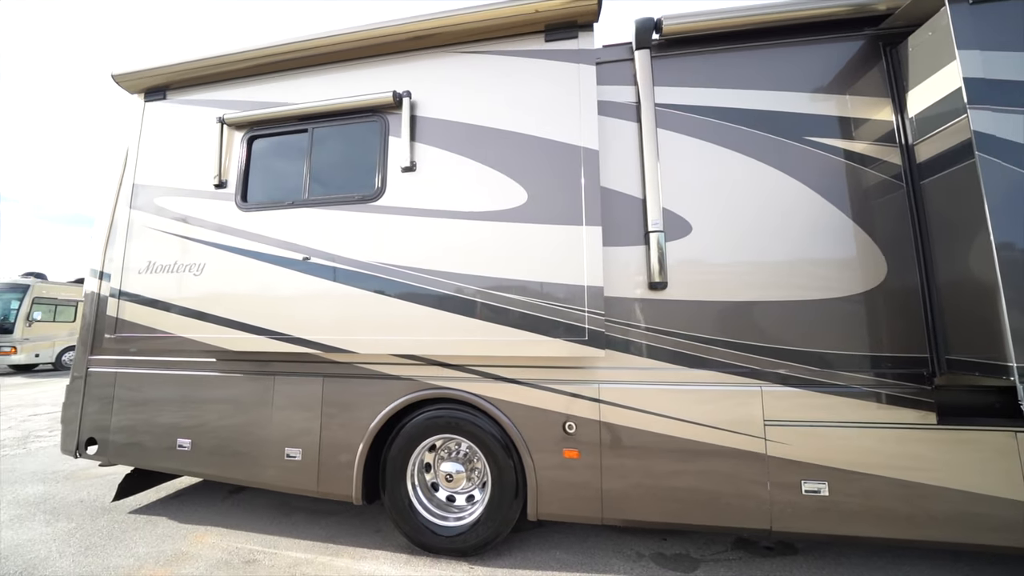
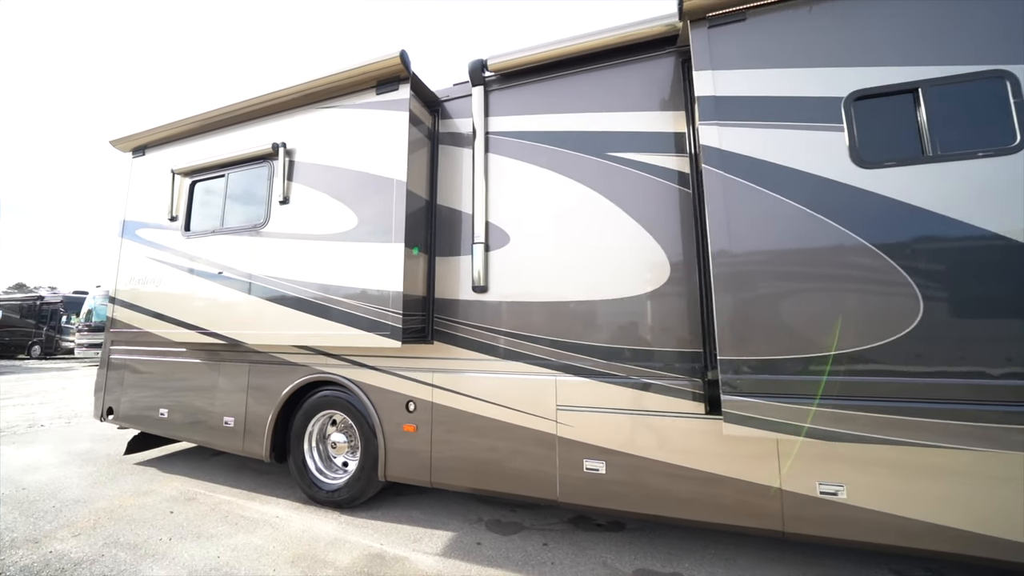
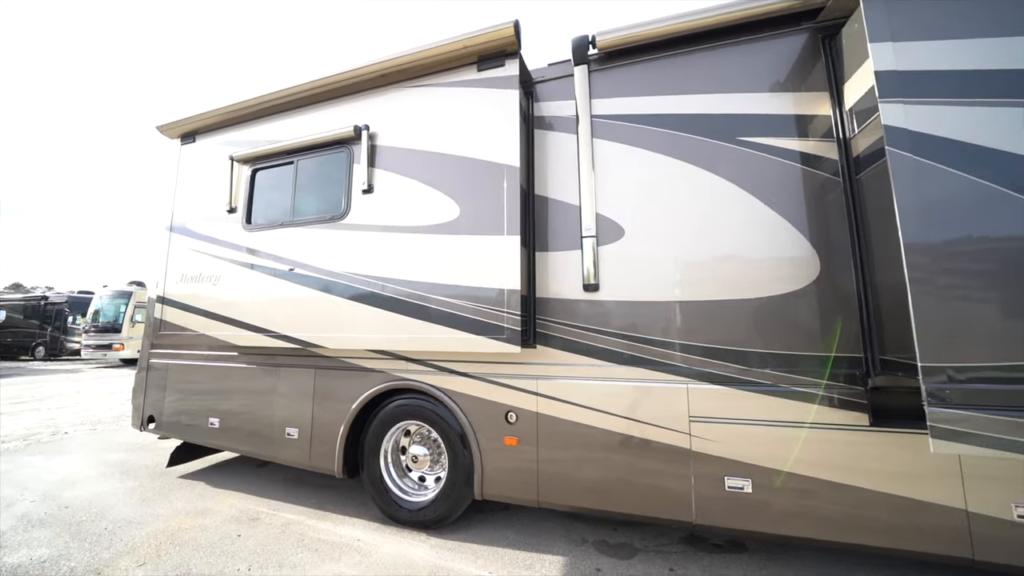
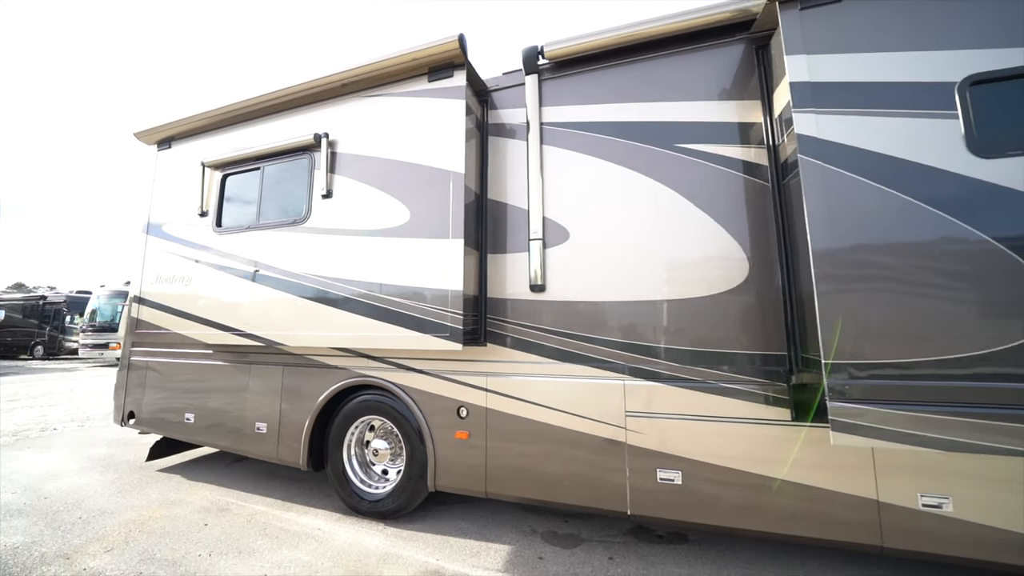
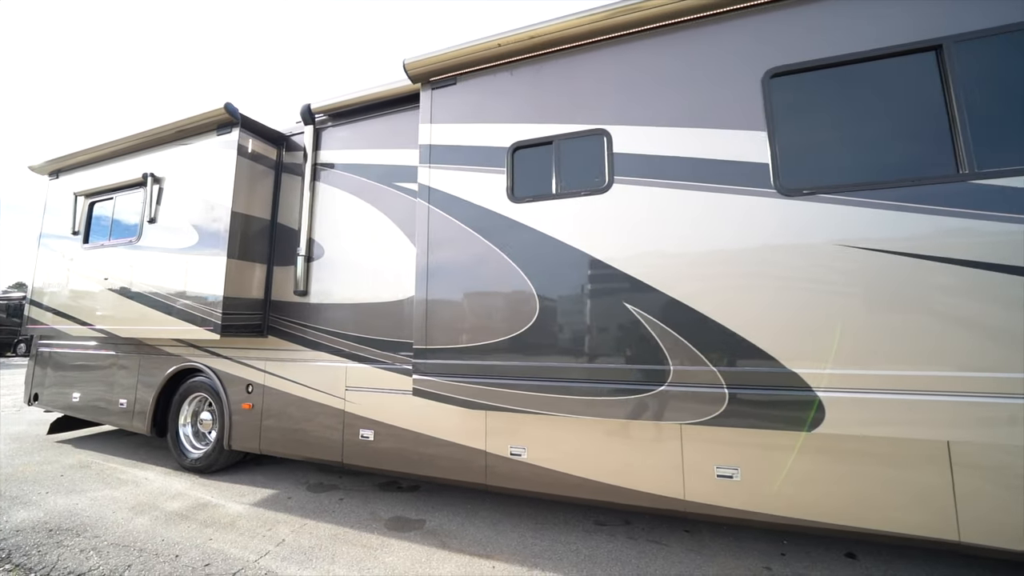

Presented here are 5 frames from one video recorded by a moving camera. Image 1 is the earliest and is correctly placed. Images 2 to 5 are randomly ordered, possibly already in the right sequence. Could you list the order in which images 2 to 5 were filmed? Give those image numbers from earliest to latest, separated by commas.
3, 4, 2, 5
